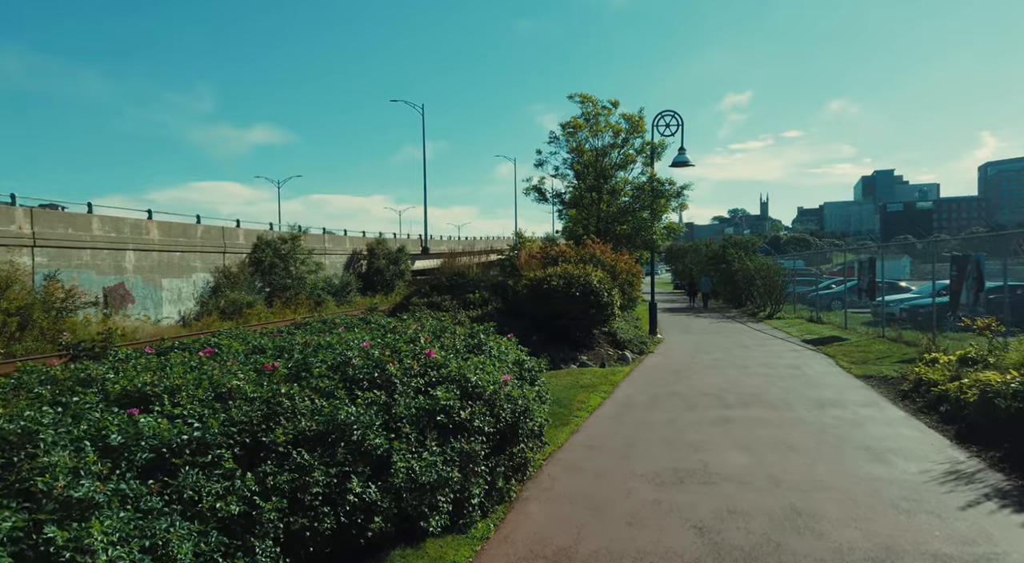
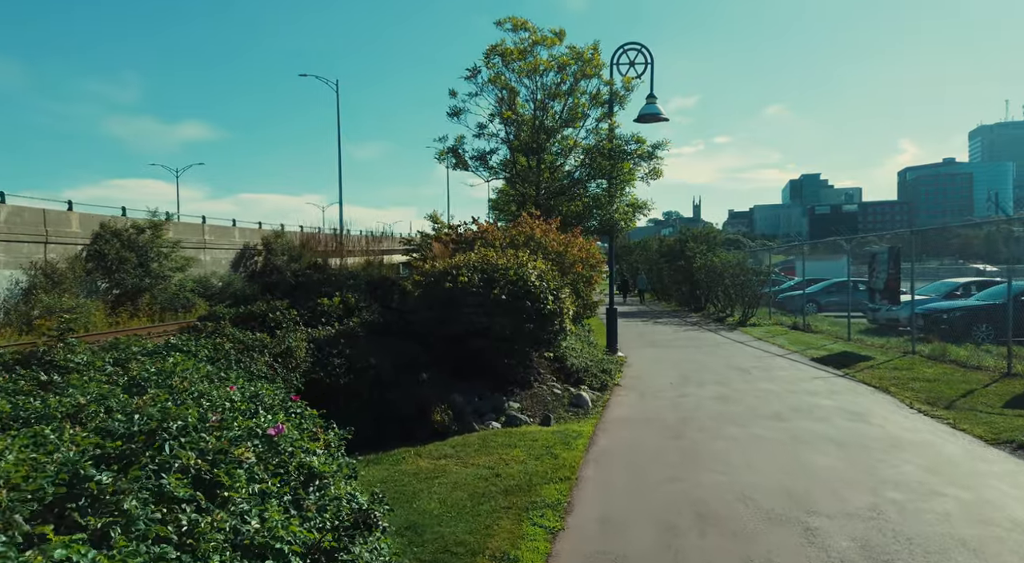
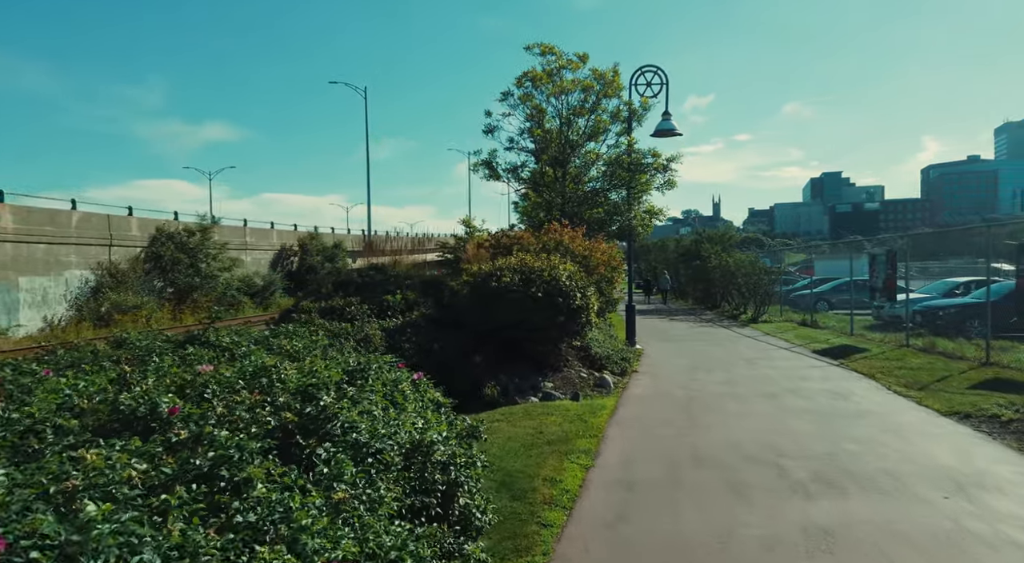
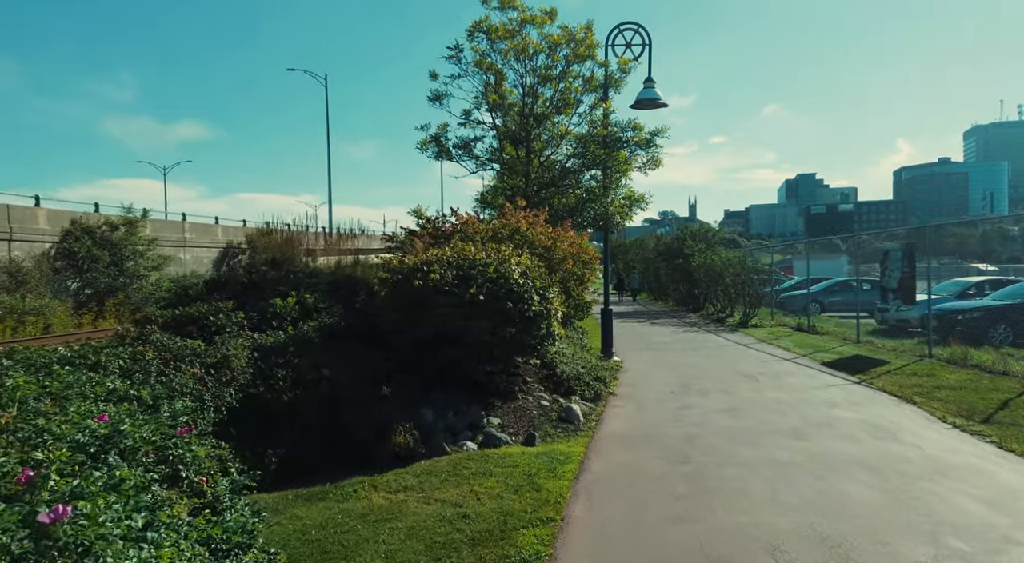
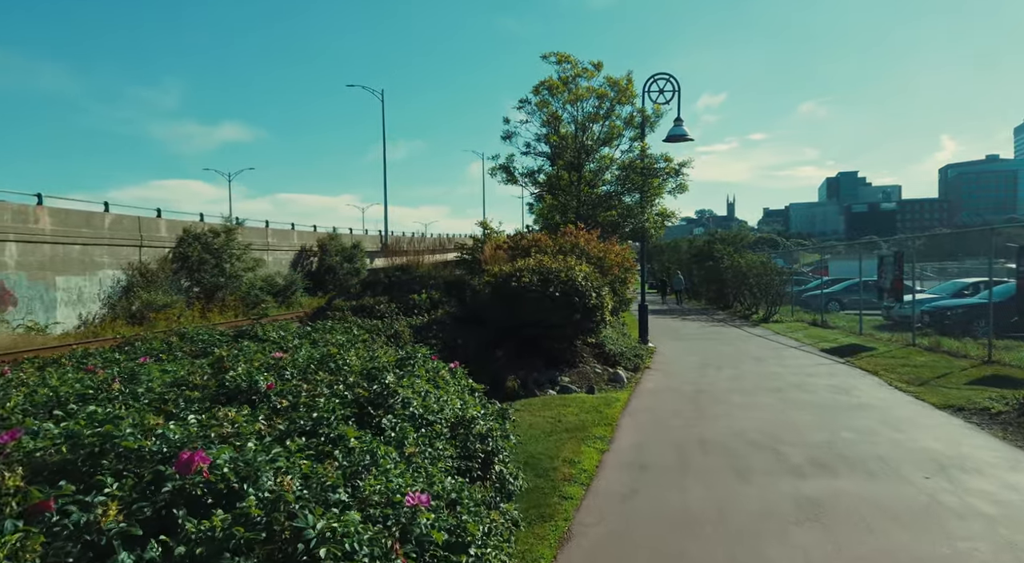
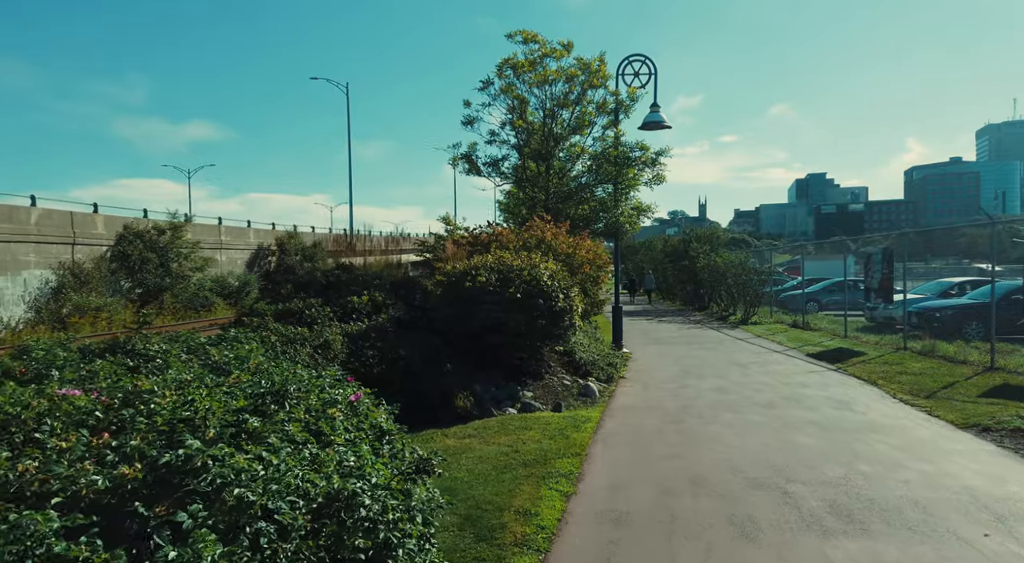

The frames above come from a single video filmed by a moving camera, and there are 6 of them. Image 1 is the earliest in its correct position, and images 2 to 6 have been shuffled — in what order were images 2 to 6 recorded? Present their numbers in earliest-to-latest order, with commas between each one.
5, 3, 6, 2, 4
